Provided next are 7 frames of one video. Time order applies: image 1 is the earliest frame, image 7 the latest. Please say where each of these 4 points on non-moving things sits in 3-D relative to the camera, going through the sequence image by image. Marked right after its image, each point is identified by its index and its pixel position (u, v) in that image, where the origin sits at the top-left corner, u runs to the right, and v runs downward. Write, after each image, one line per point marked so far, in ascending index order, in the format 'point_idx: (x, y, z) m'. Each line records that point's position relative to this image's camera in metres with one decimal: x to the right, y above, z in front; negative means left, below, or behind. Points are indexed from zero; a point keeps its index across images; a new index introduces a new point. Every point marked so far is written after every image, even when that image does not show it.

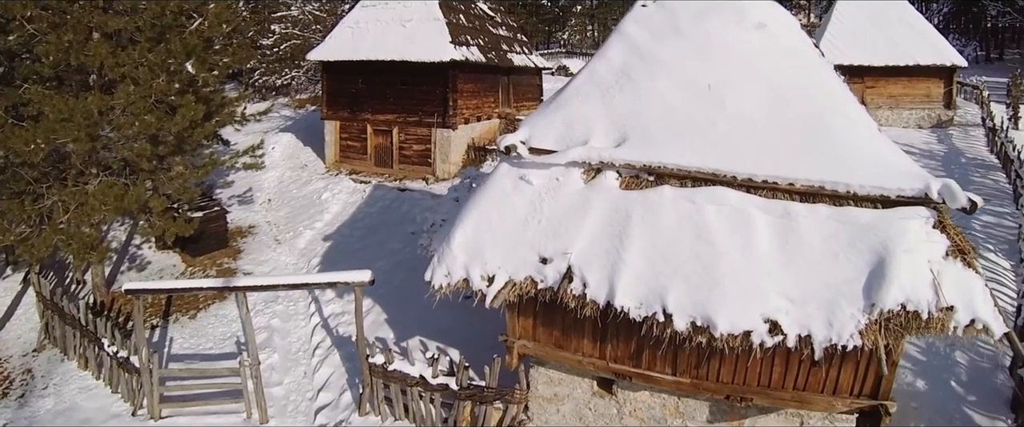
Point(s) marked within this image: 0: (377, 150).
0: (-3.7, +1.7, +16.7) m
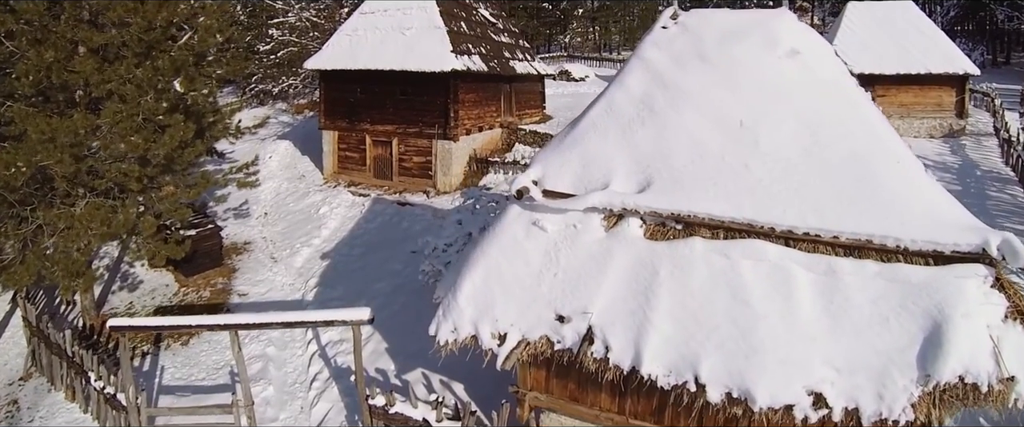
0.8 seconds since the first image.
0: (-3.6, +1.4, +16.3) m
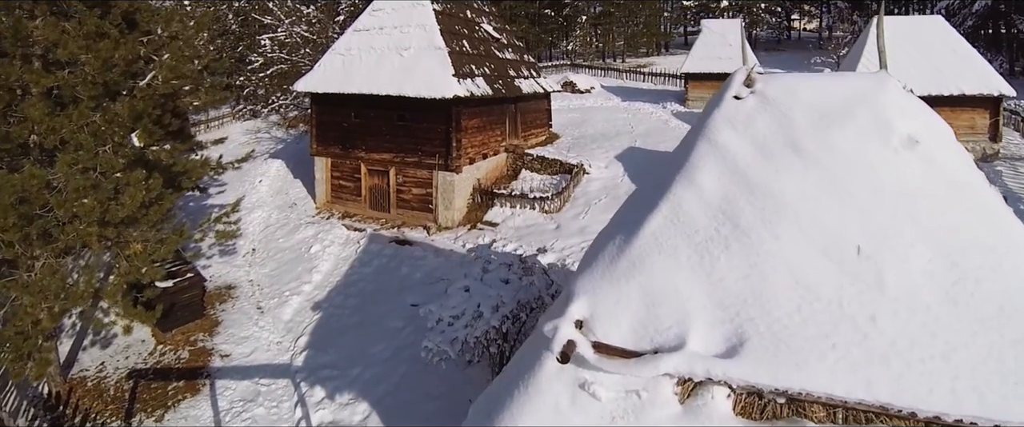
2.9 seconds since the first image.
0: (-3.4, +0.5, +15.1) m
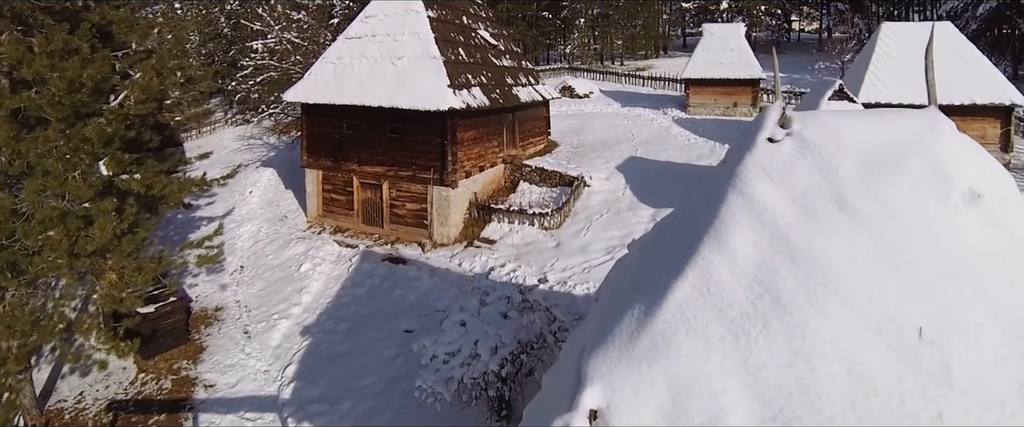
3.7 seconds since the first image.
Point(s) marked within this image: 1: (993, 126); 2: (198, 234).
0: (-3.5, +0.2, +14.6) m
1: (+12.4, +2.2, +15.7) m
2: (-8.3, -0.5, +16.1) m
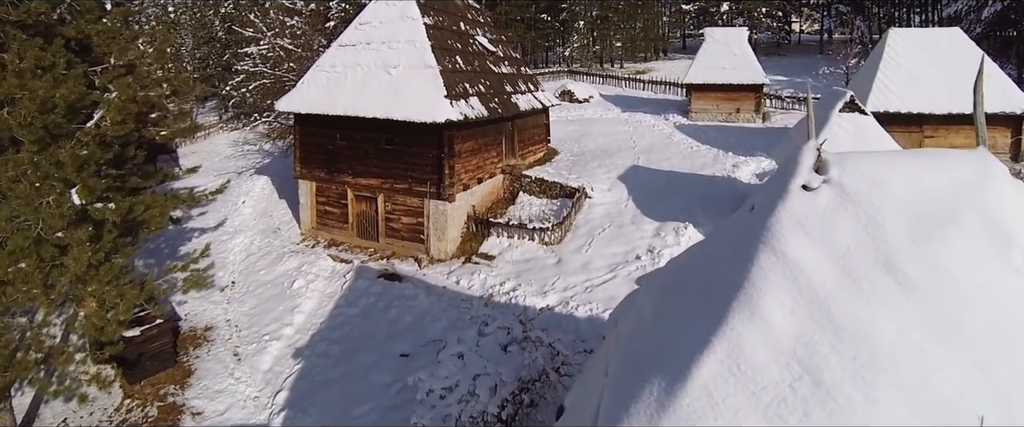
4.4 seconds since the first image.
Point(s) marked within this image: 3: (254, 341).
0: (-3.5, -0.1, +14.2) m
1: (+12.3, +2.0, +15.3) m
2: (-8.3, -0.9, +15.7) m
3: (-4.7, -2.3, +11.1) m
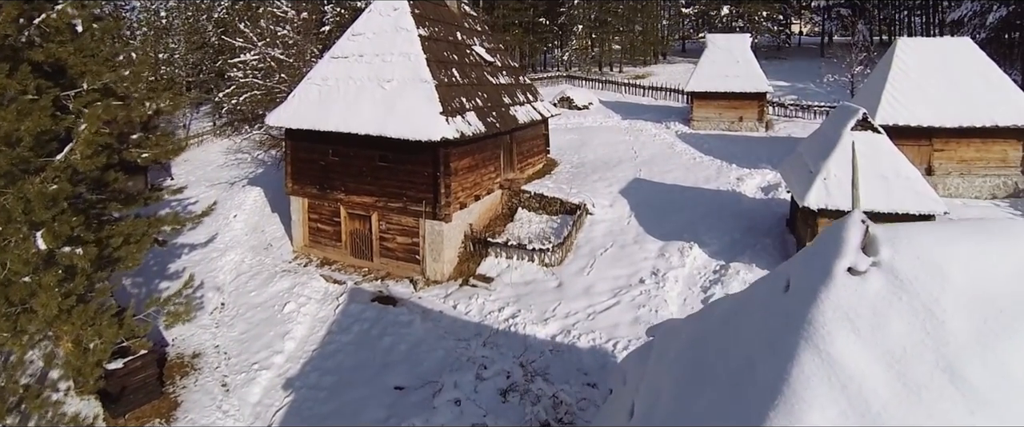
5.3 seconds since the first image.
0: (-3.5, -0.5, +13.7) m
1: (+12.3, +1.6, +14.9) m
2: (-8.3, -1.3, +15.3) m
3: (-4.7, -2.7, +10.7) m
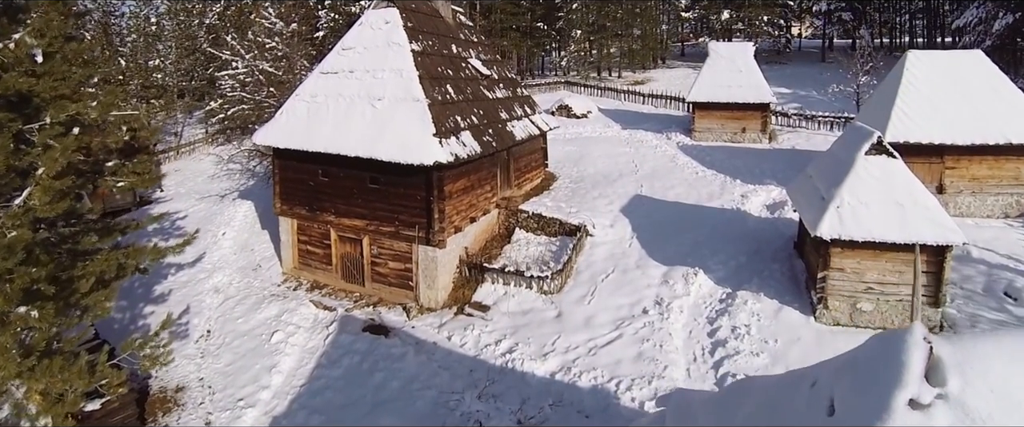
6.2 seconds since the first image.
0: (-3.6, -1.0, +13.2) m
1: (+12.2, +1.2, +14.5) m
2: (-8.4, -1.8, +14.7) m
3: (-4.7, -3.2, +10.2) m
